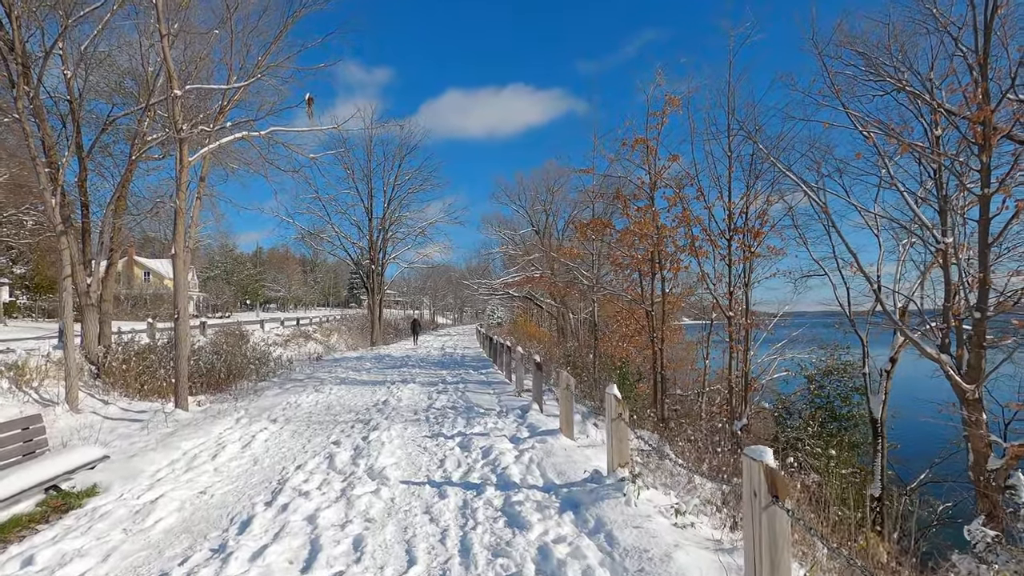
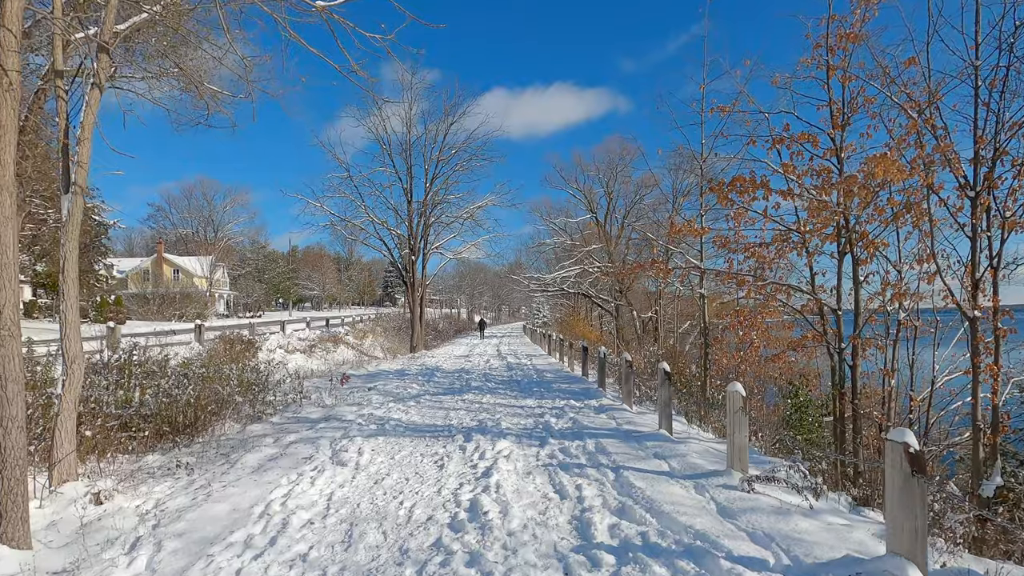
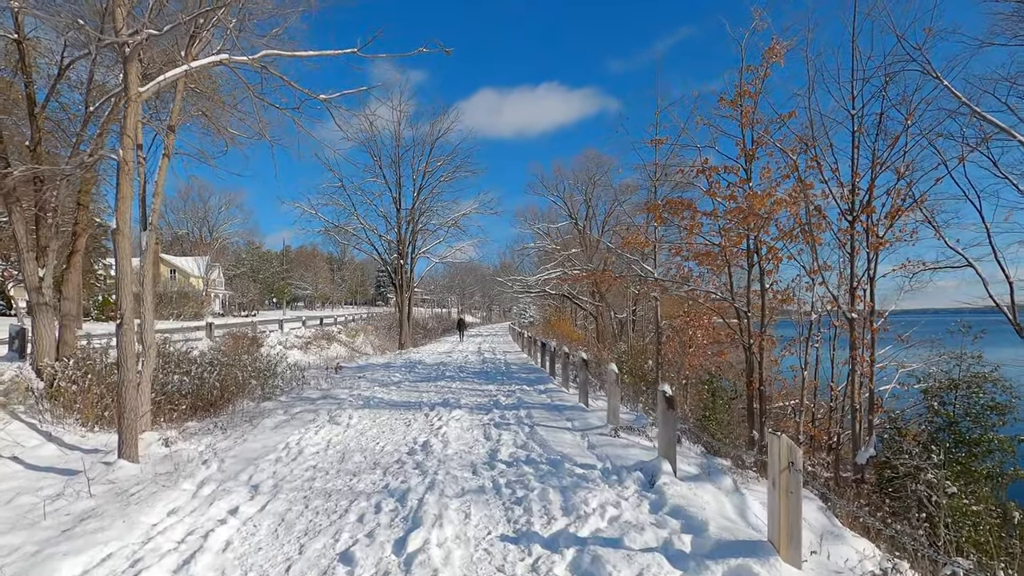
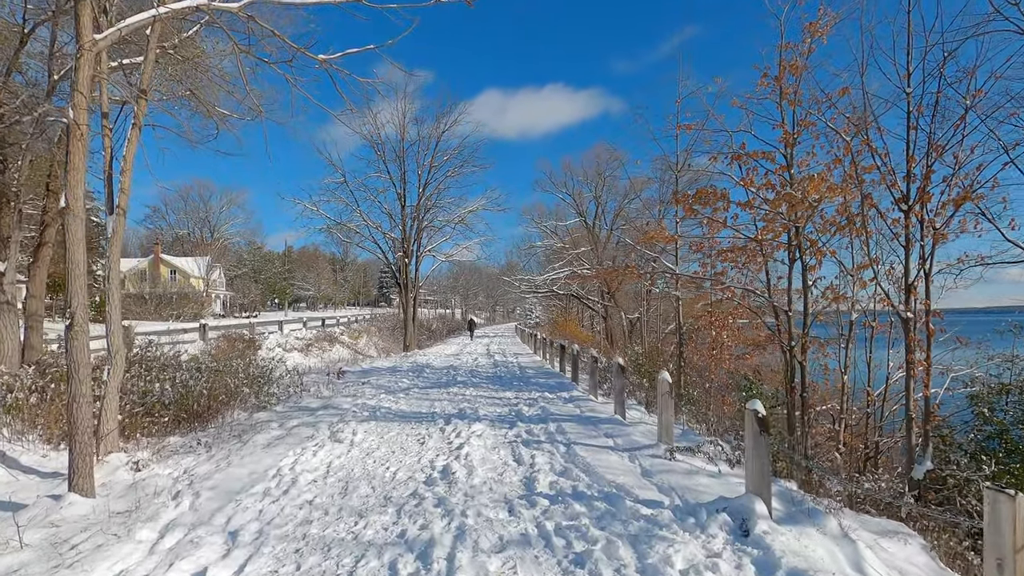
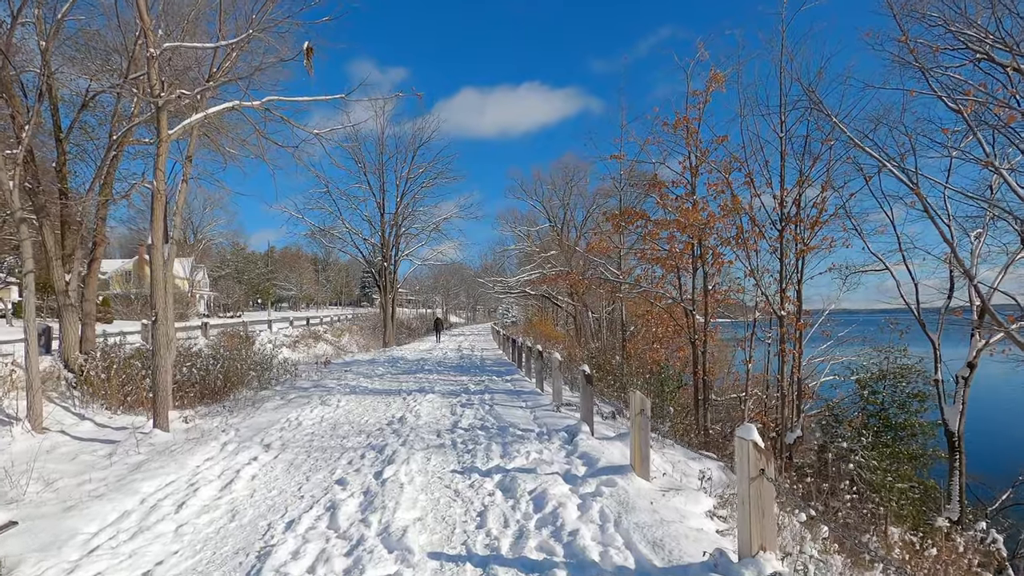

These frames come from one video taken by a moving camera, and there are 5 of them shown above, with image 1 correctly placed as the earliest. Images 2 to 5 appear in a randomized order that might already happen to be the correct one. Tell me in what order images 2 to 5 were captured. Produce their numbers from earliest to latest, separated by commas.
5, 3, 4, 2
